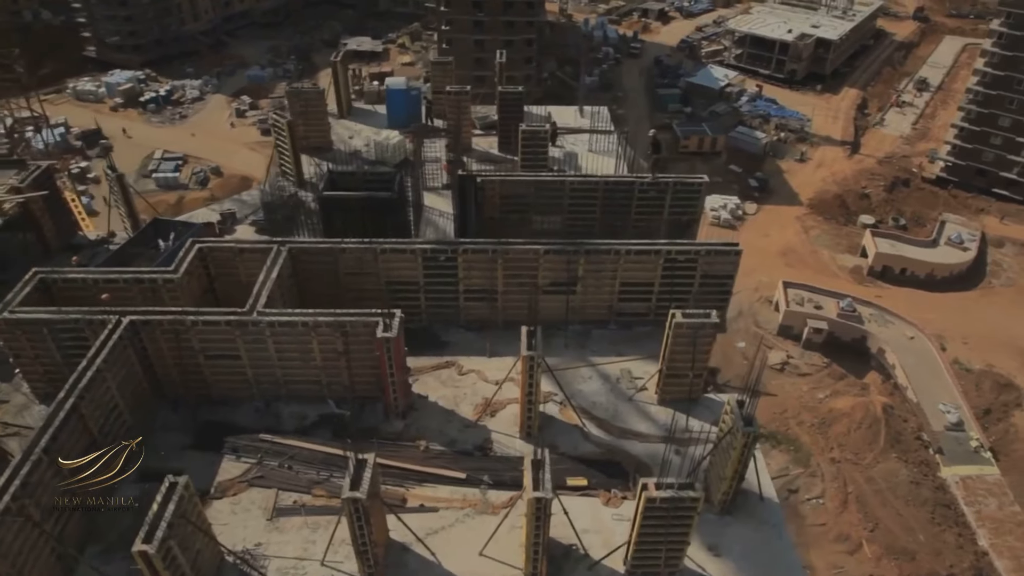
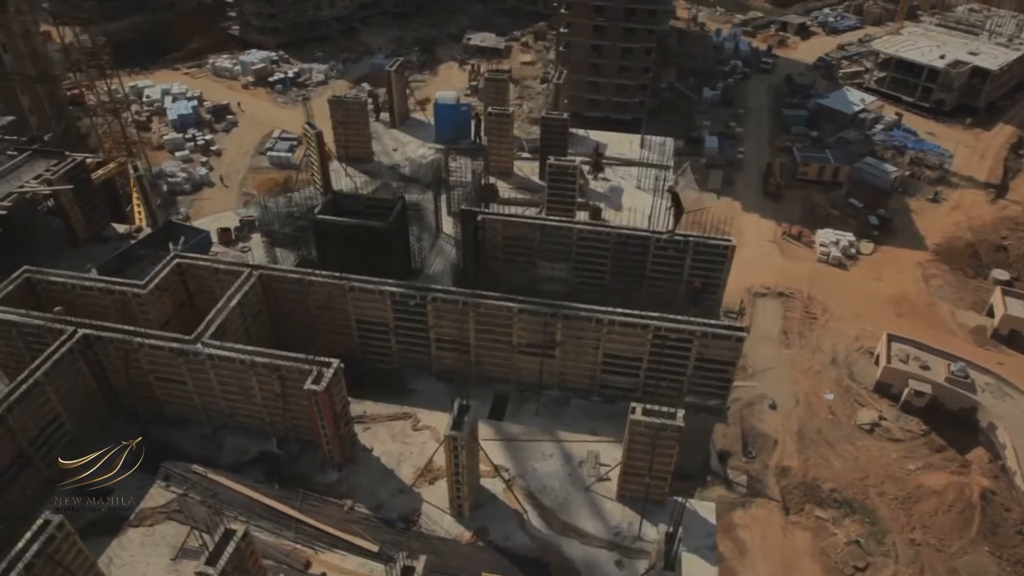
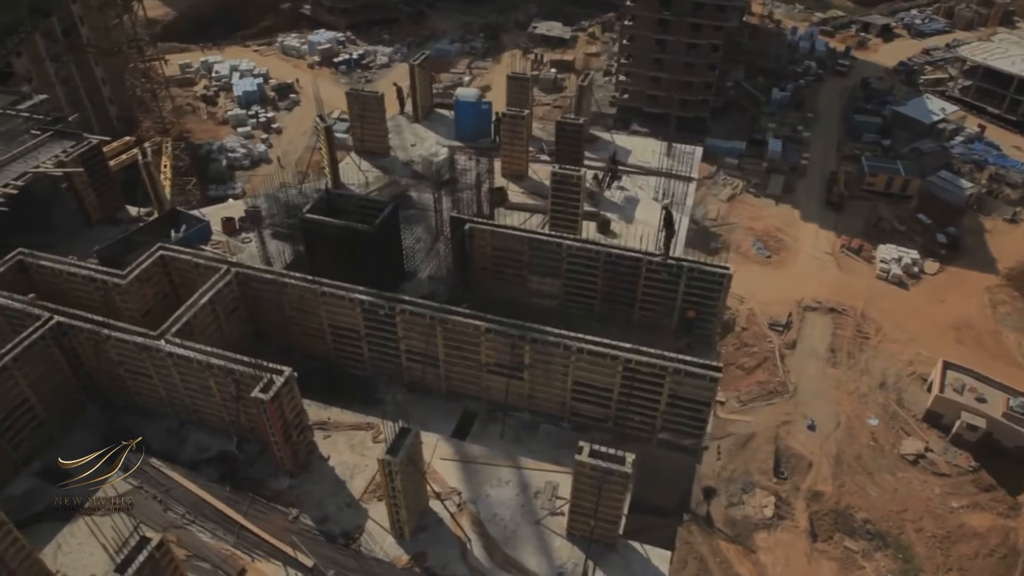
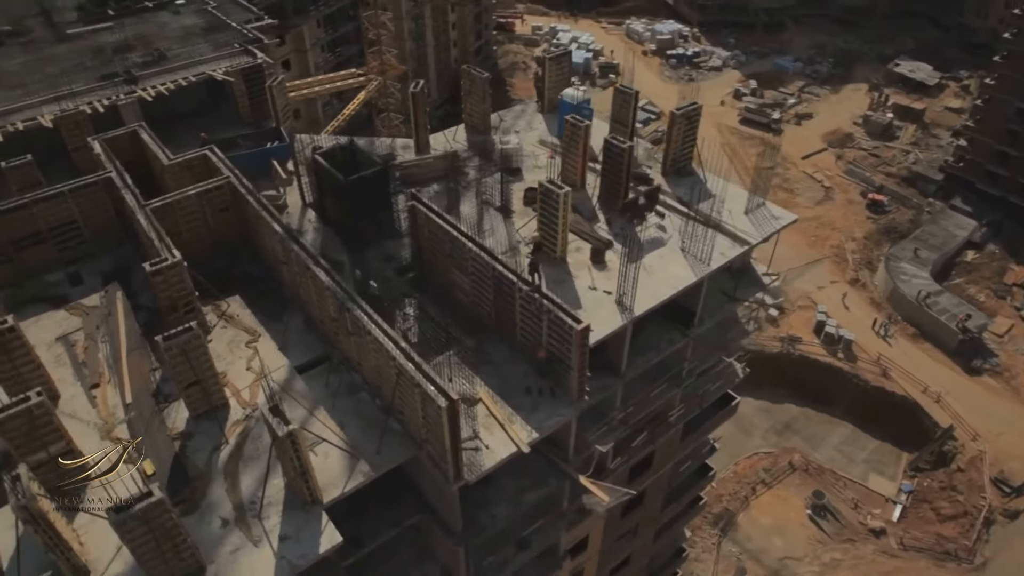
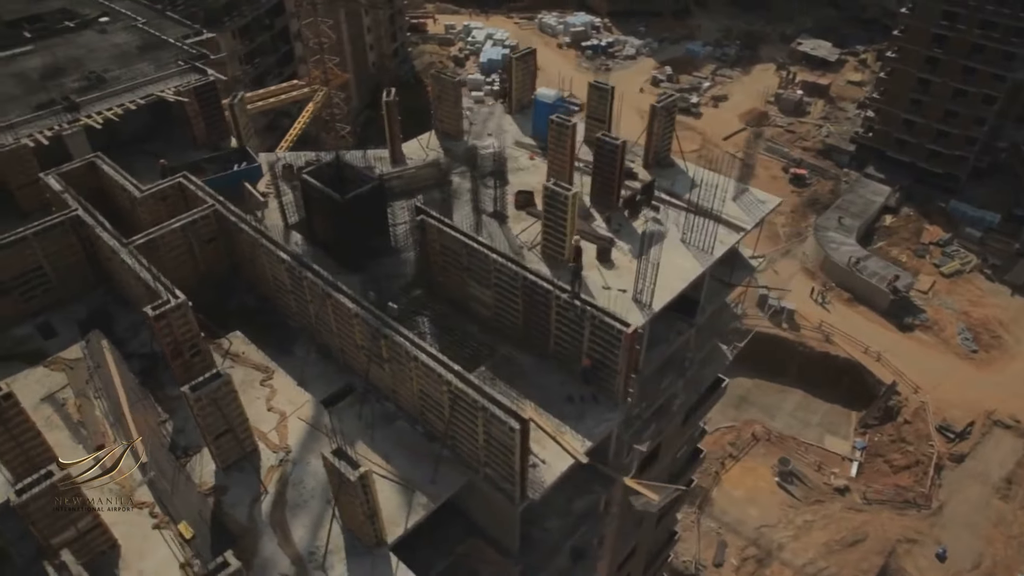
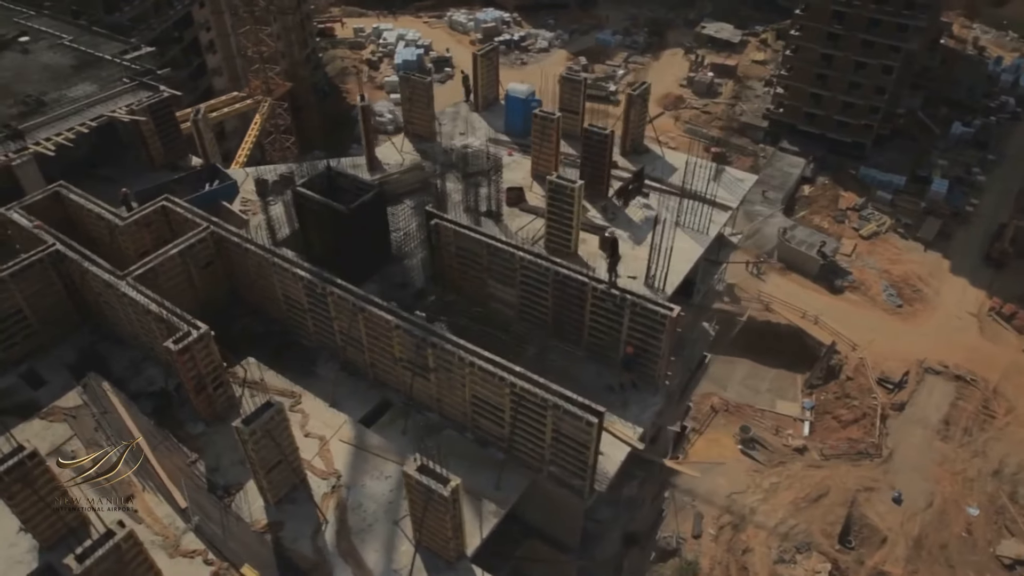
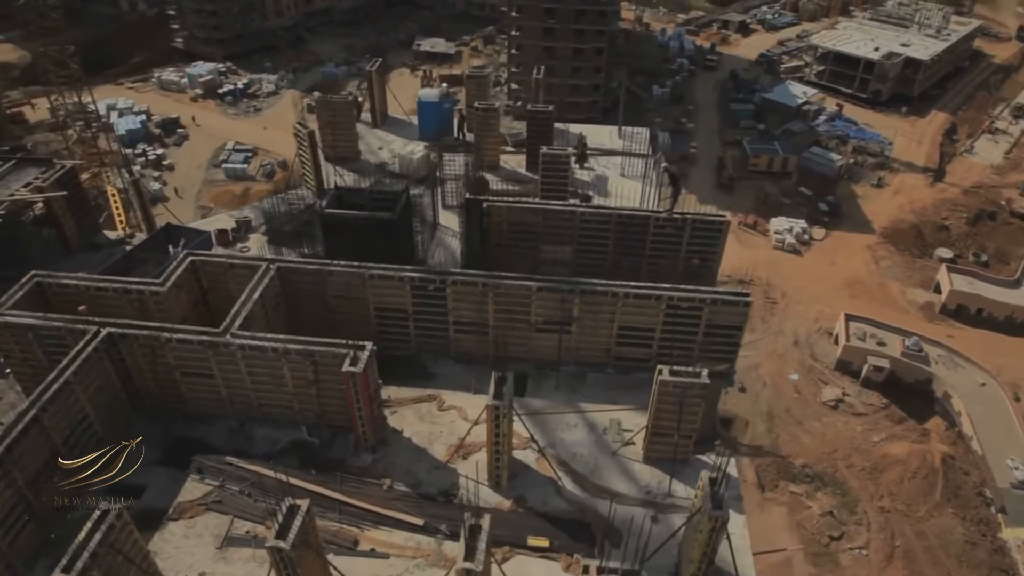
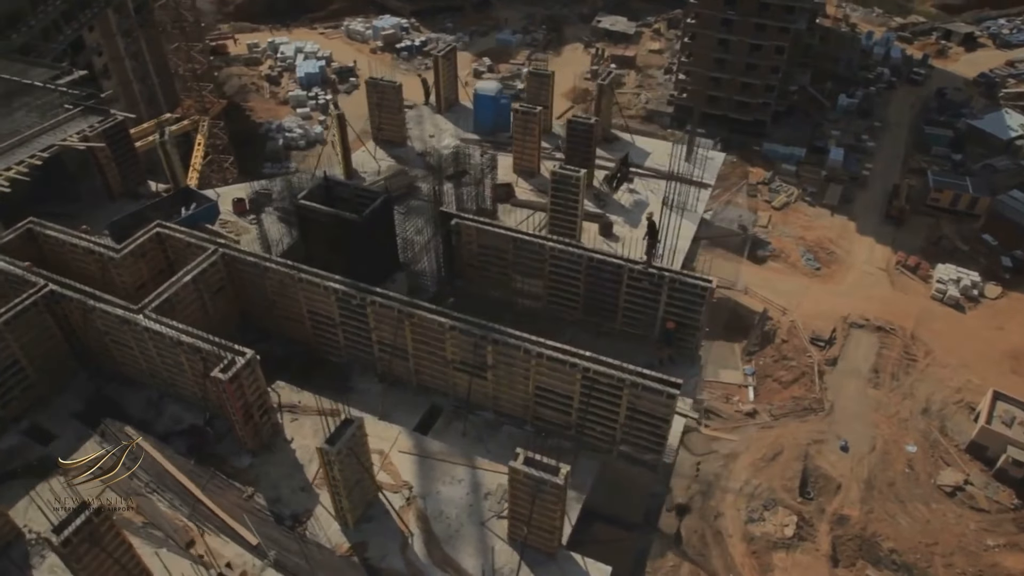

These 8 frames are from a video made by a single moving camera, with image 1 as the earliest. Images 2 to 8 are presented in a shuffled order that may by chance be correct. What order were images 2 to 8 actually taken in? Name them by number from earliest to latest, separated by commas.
7, 2, 3, 8, 6, 5, 4
